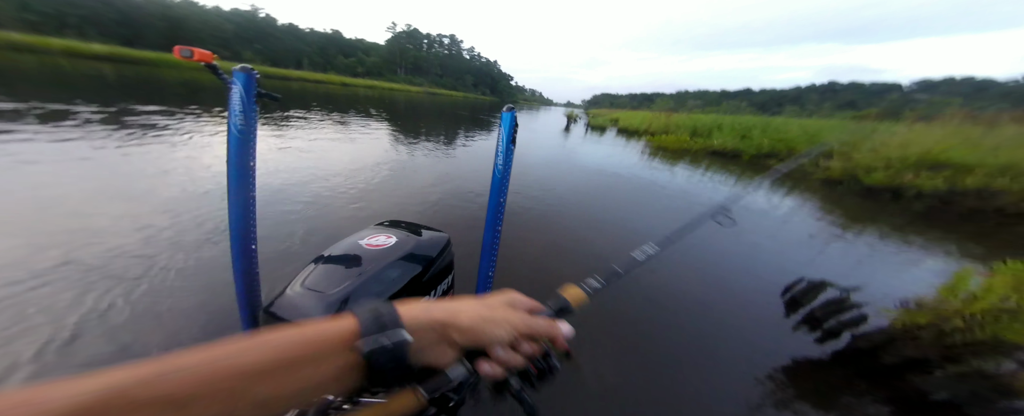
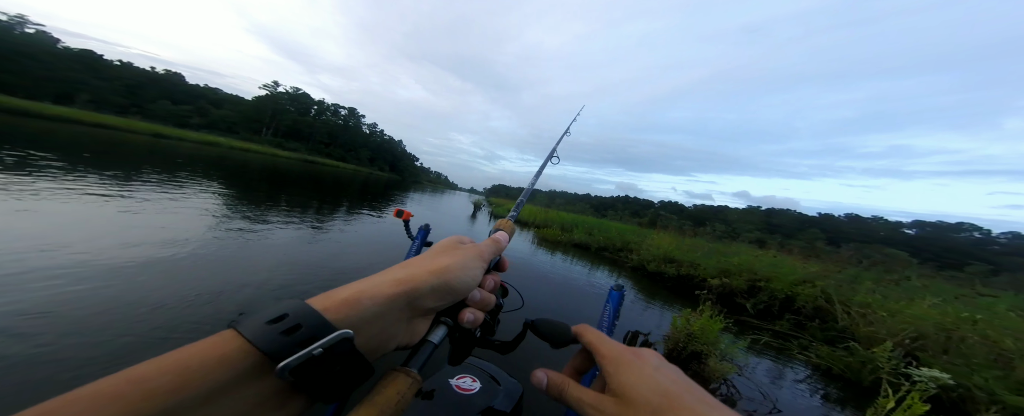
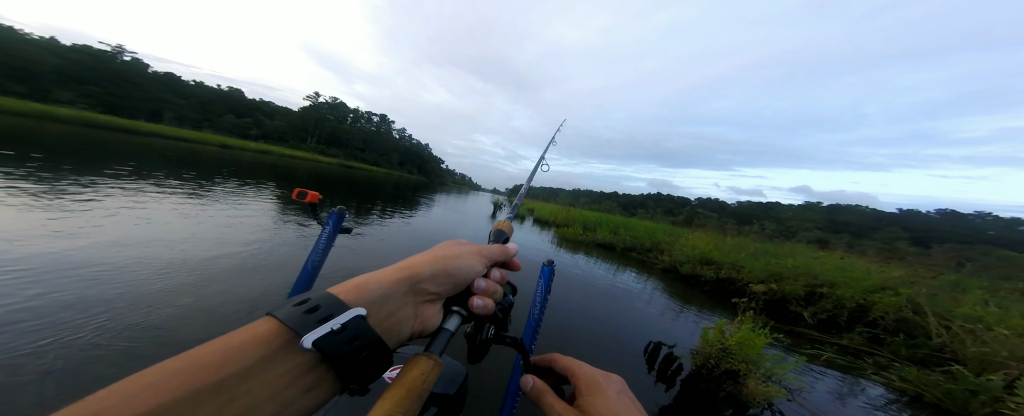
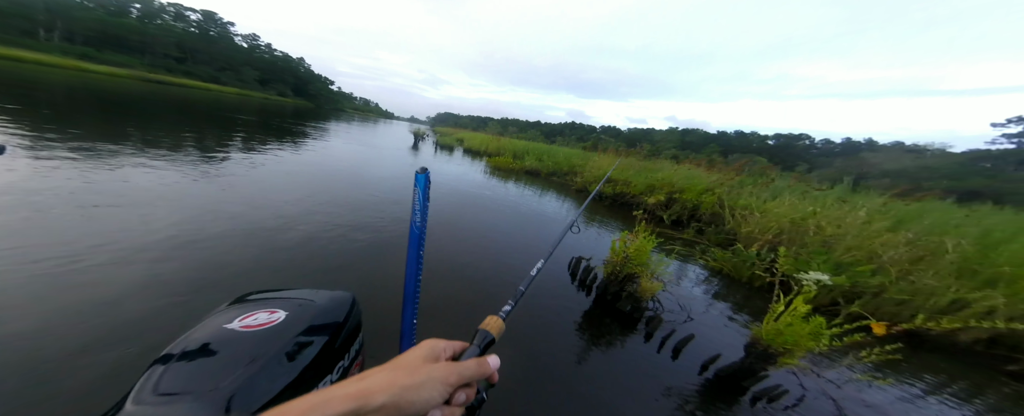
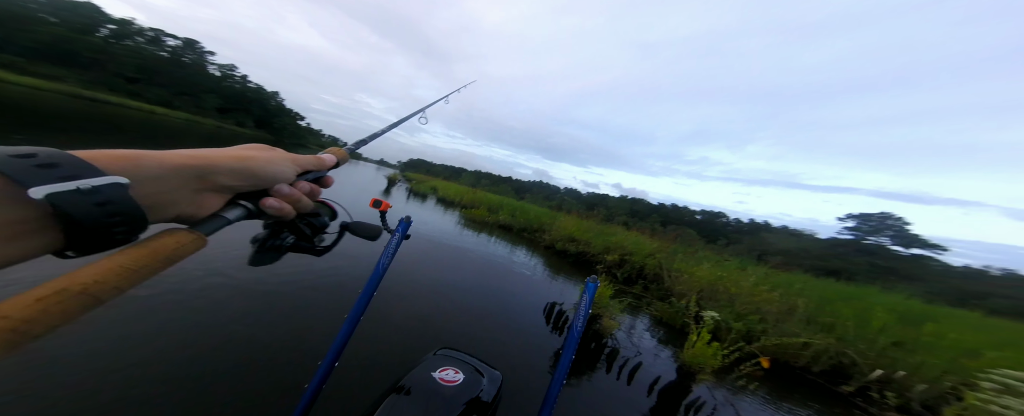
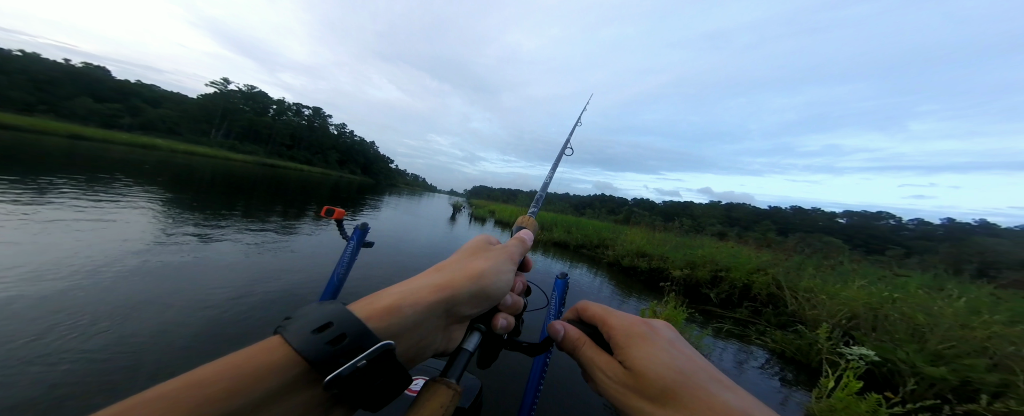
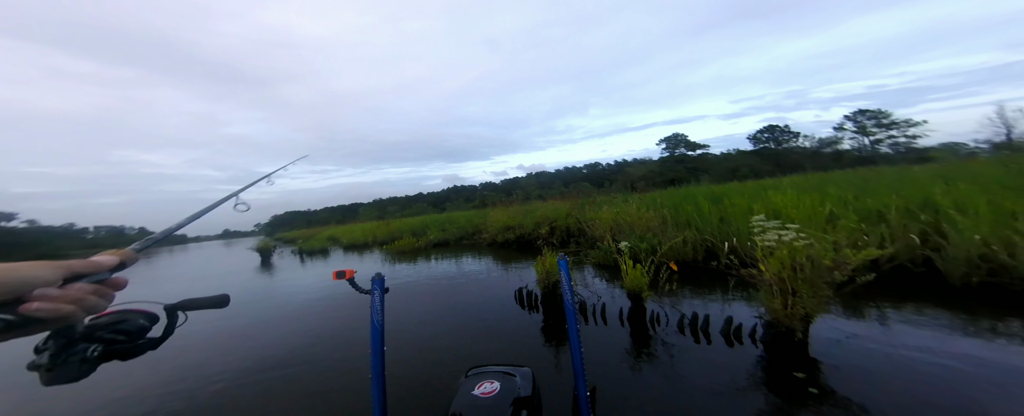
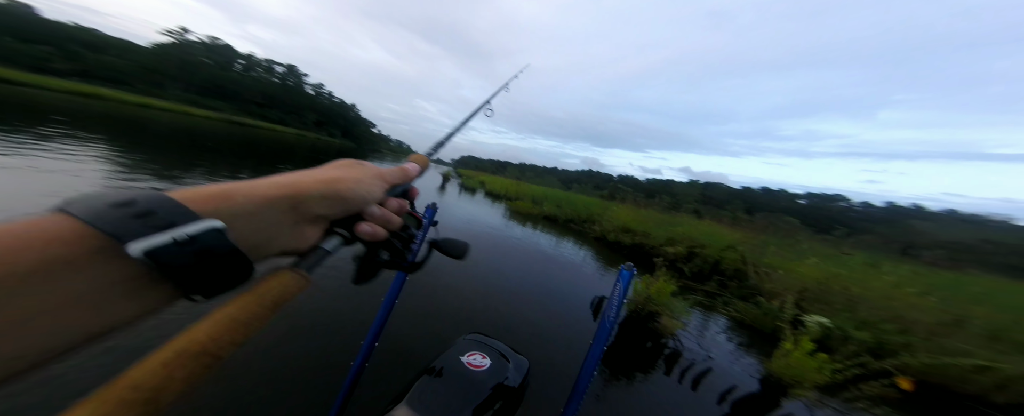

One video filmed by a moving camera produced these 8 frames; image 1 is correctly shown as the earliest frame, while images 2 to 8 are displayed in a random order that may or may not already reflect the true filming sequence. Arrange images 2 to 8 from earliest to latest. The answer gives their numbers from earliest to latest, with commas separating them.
4, 3, 6, 2, 8, 5, 7
